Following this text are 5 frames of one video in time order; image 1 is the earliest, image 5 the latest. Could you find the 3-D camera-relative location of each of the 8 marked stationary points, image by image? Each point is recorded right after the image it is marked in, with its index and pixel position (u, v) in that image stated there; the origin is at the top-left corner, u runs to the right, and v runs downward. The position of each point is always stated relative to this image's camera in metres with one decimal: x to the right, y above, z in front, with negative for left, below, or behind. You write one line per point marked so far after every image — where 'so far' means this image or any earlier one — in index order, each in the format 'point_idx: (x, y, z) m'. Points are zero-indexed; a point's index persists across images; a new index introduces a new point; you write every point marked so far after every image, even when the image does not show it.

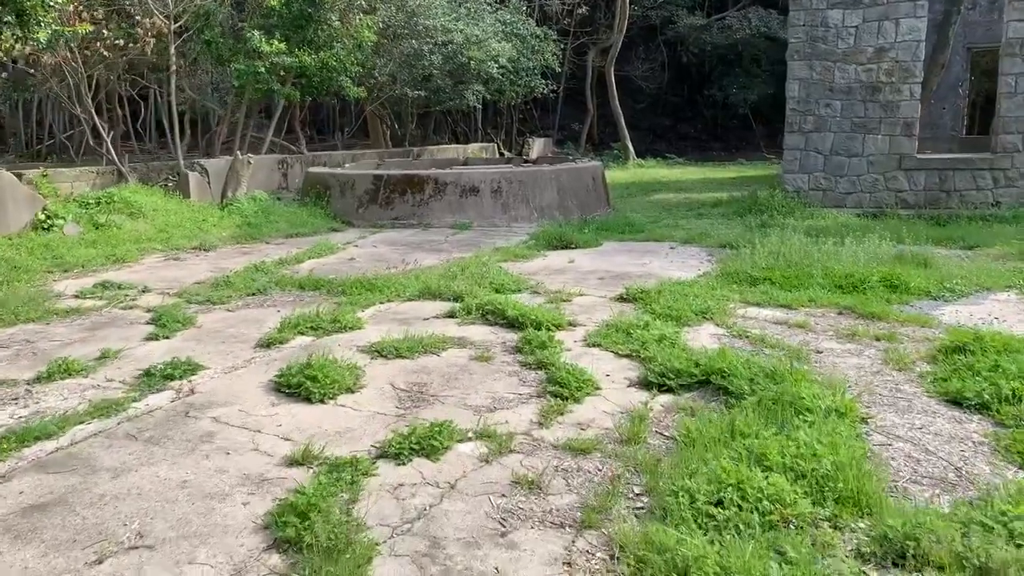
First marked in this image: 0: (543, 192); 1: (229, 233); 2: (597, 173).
0: (+0.3, +1.0, +8.1) m
1: (-2.6, +0.5, +7.4) m
2: (+0.9, +1.2, +8.6) m
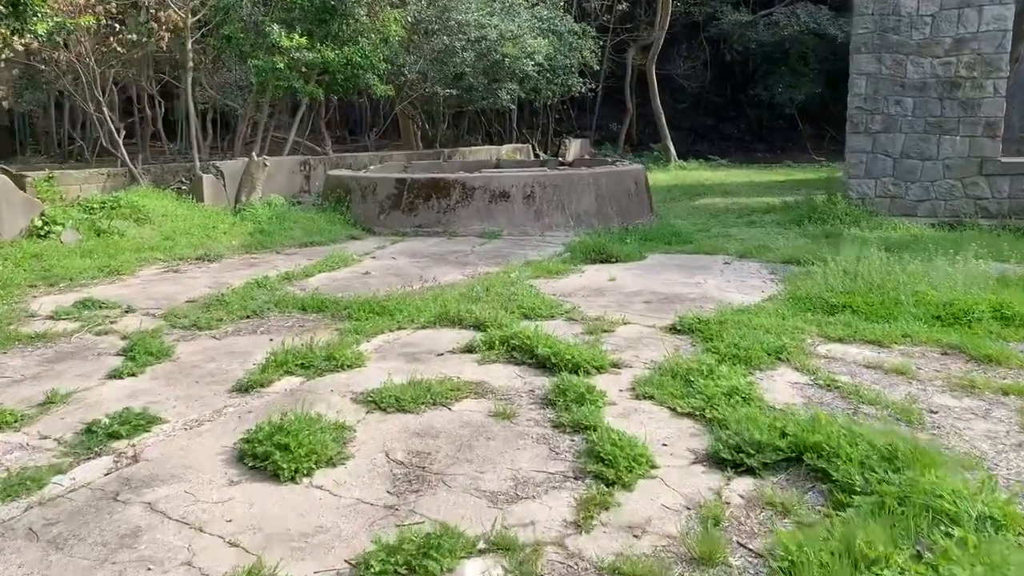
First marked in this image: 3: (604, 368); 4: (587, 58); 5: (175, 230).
0: (+0.6, +0.8, +7.4) m
1: (-2.3, +0.4, +6.8) m
2: (+1.2, +1.1, +7.9) m
3: (+0.4, -0.3, +3.1) m
4: (+1.6, +5.0, +17.5) m
5: (-3.0, +0.5, +7.0) m
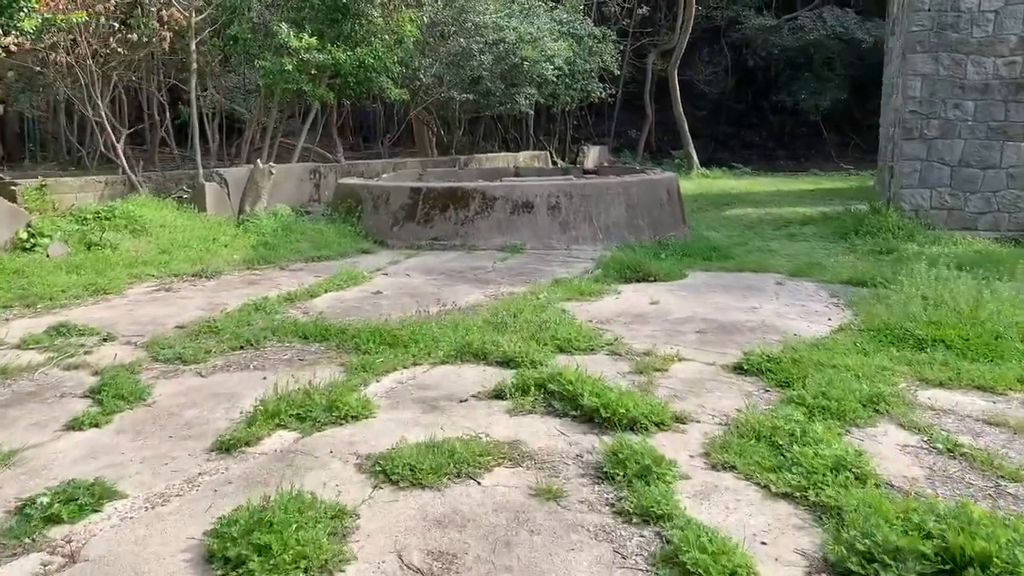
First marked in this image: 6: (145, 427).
0: (+0.8, +0.7, +6.8) m
1: (-2.1, +0.3, +6.3) m
2: (+1.5, +0.9, +7.3) m
3: (+0.5, -0.4, +2.5) m
4: (+2.0, +4.8, +16.9) m
5: (-2.8, +0.4, +6.5) m
6: (-1.2, -0.5, +2.7) m
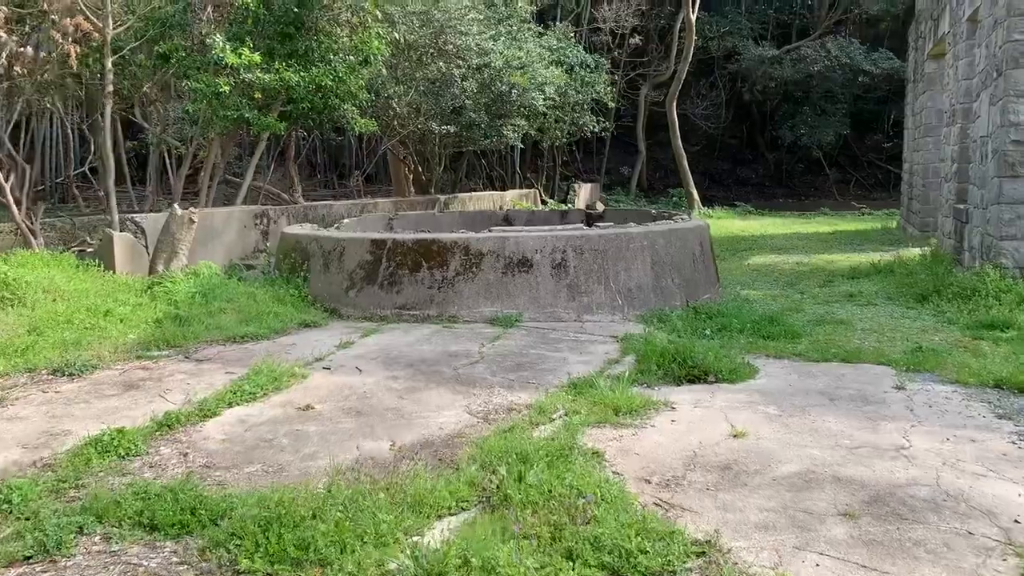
0: (+0.8, +0.1, +5.2) m
1: (-2.2, -0.3, +4.6) m
2: (+1.4, +0.4, +5.8) m
3: (+0.5, -0.8, +0.9) m
4: (+1.7, +3.8, +15.5) m
5: (-2.8, -0.2, +4.9) m
6: (-1.2, -0.8, +1.0) m
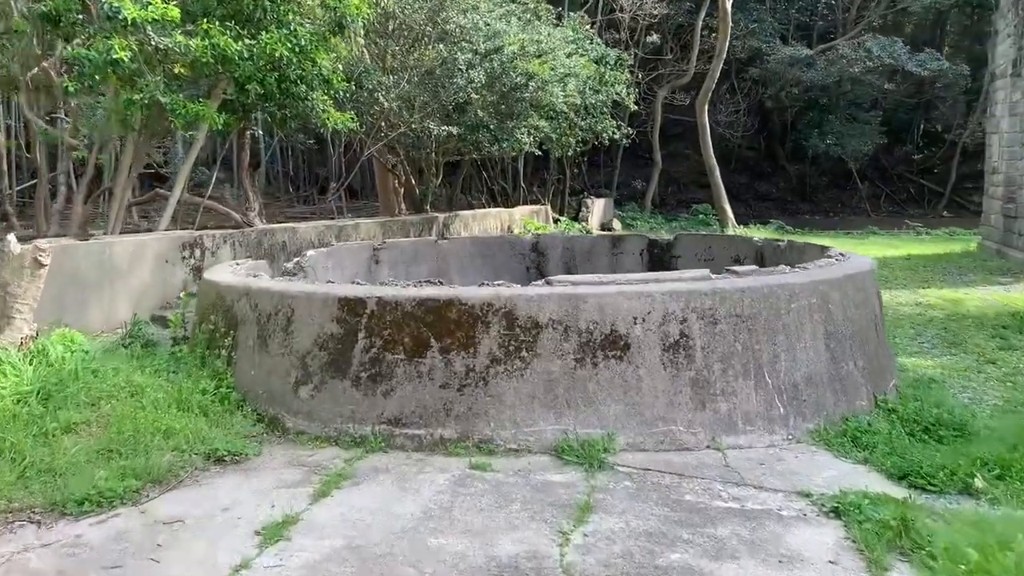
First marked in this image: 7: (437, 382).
0: (+1.1, -0.2, +3.0) m
1: (-1.9, -0.6, +2.3) m
2: (+1.7, 0.0, +3.5) m
3: (+0.9, -1.0, -1.4) m
4: (+1.8, +3.2, +13.4) m
5: (-2.5, -0.5, +2.6) m
6: (-0.8, -1.1, -1.3) m
7: (-0.3, -0.3, +2.9) m
